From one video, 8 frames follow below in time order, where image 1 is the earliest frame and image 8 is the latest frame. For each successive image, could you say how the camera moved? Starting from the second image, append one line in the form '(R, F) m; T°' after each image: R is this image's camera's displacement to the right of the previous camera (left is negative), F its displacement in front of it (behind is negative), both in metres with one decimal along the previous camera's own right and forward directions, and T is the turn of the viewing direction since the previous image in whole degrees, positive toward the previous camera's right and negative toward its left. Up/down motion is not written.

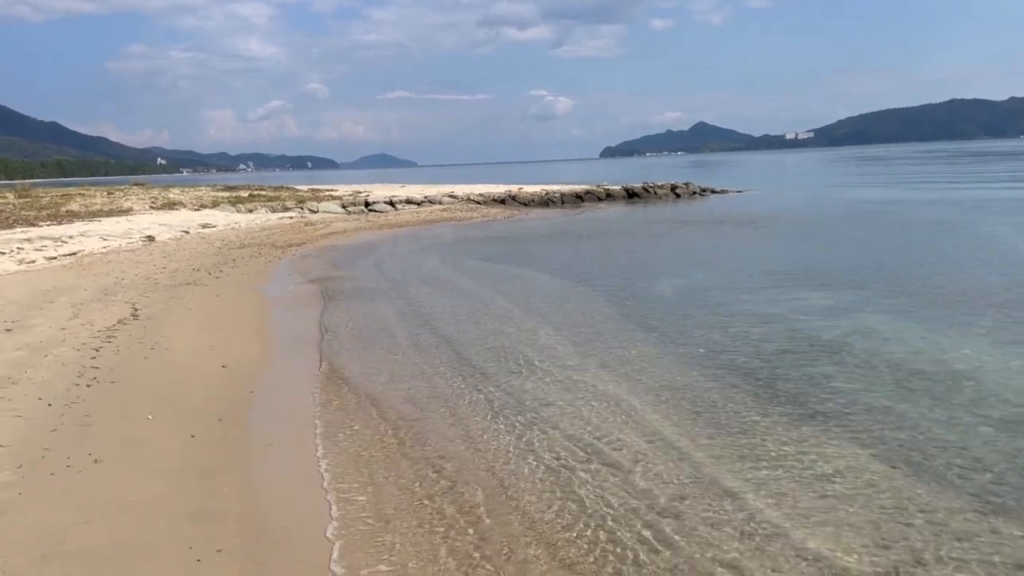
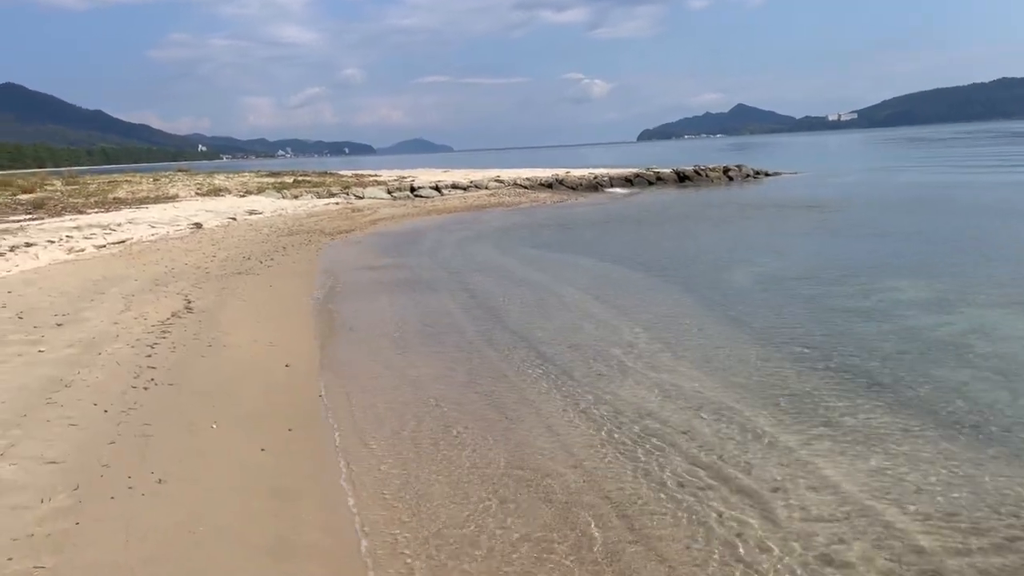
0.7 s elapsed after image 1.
(-0.6, +0.9) m; -2°
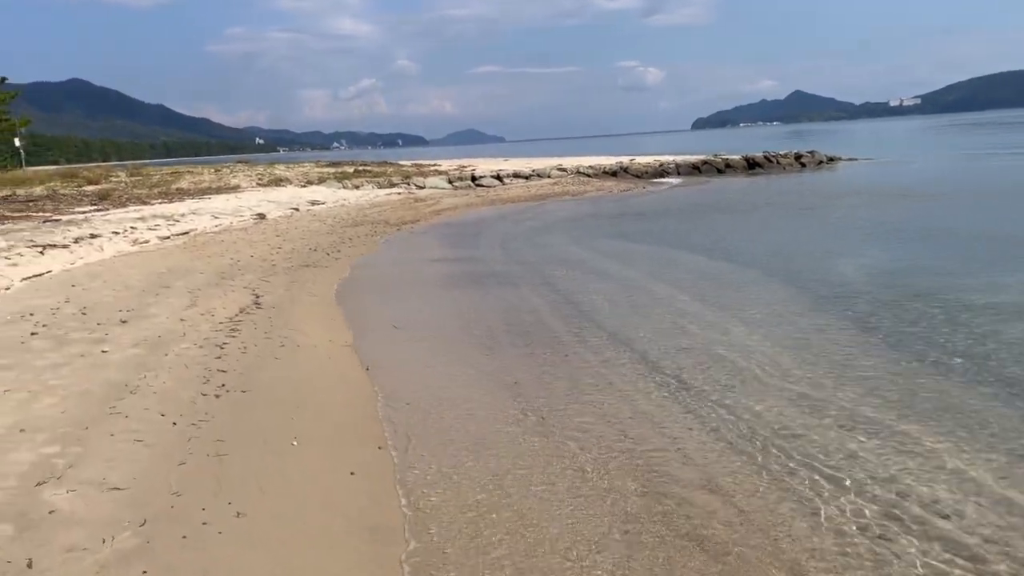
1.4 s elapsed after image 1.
(-0.5, +1.0) m; -4°
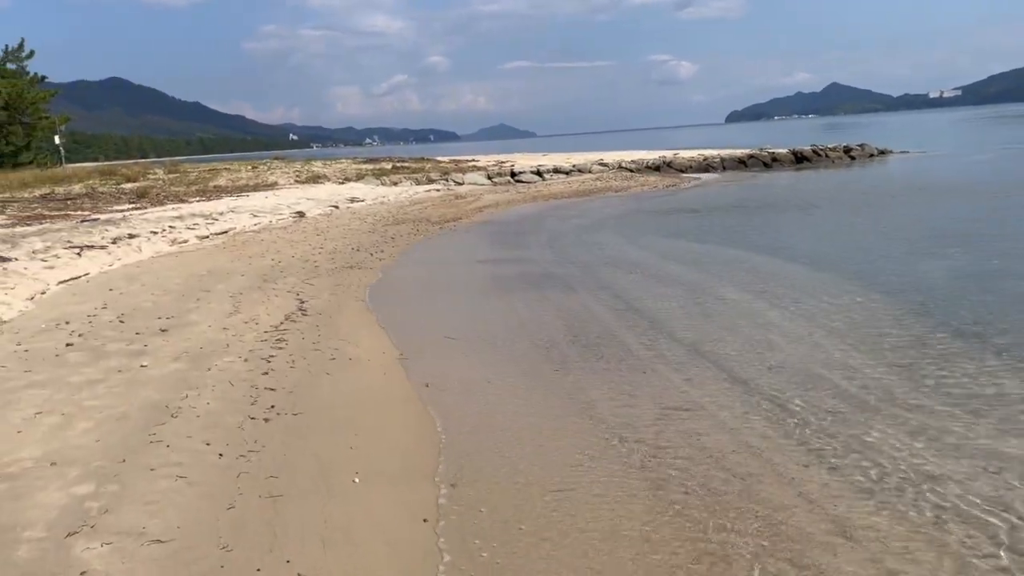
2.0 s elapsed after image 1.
(-0.4, +0.8) m; -2°
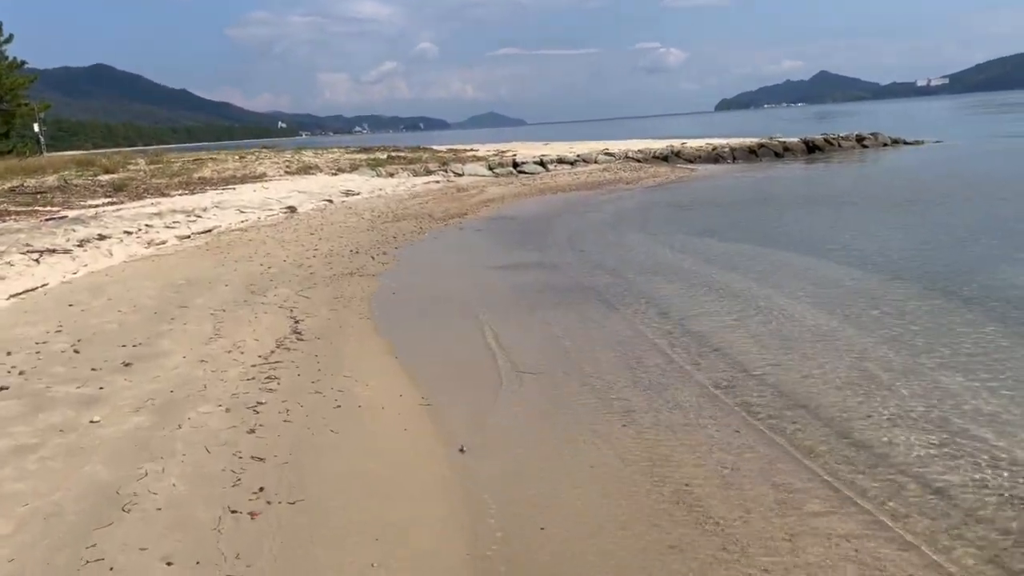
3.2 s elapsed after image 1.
(-0.5, +1.8) m; +1°
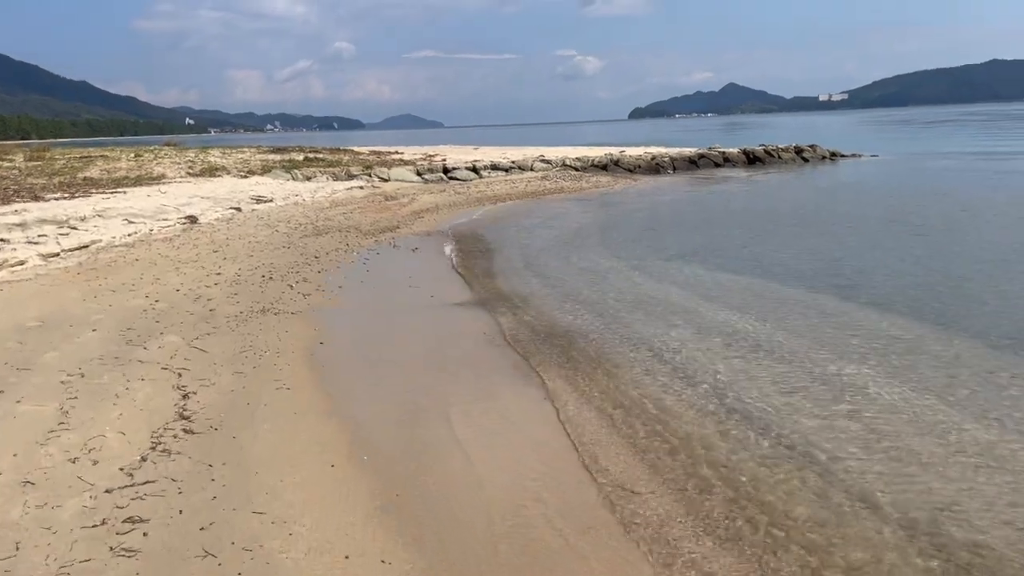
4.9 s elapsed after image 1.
(-0.6, +2.7) m; +6°
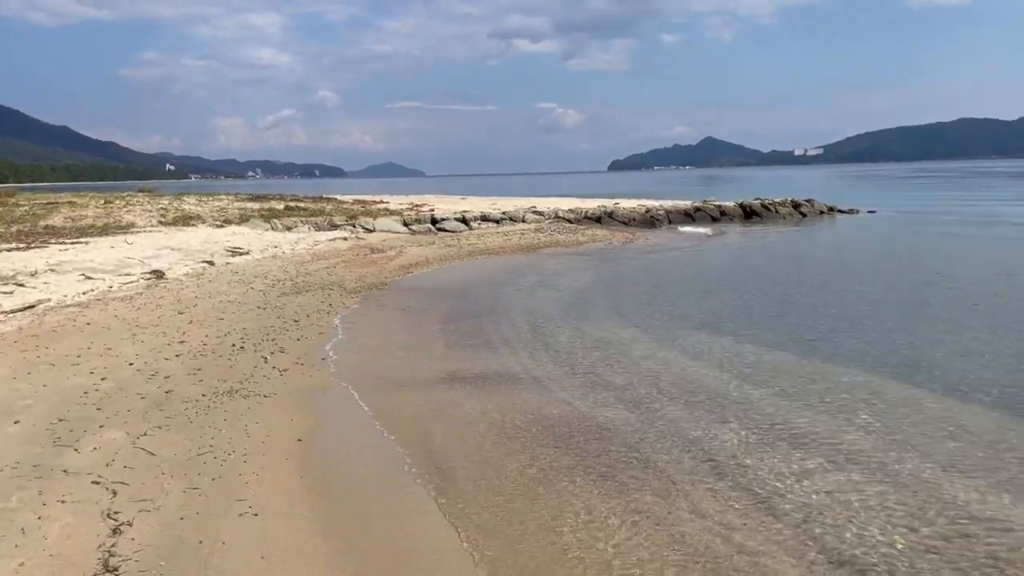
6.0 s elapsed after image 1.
(-0.4, +1.7) m; +1°
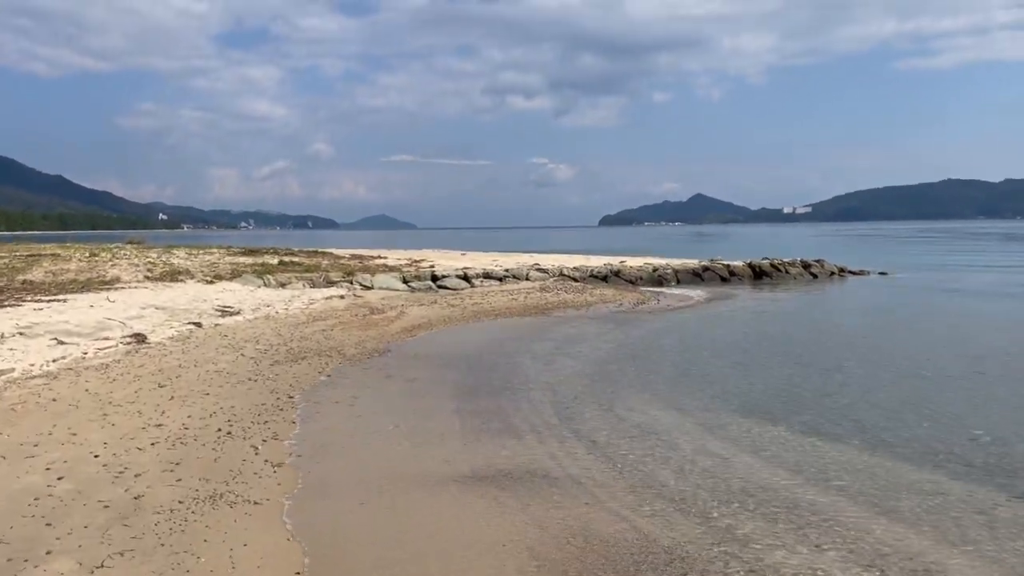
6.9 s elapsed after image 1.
(-0.5, +1.4) m; +1°
